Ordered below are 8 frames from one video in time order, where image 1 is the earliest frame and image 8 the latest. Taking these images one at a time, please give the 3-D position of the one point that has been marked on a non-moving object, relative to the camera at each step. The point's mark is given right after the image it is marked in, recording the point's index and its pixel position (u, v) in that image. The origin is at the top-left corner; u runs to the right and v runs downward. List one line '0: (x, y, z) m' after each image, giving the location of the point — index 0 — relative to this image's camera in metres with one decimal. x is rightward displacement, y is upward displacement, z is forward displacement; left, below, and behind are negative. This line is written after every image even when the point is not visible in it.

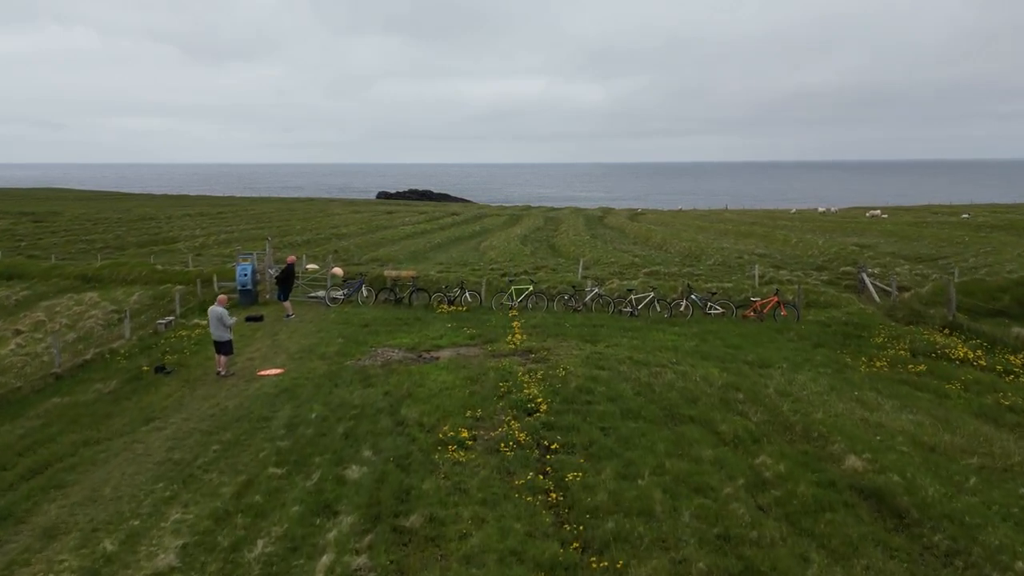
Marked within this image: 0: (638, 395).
0: (+2.1, -1.8, +19.6) m
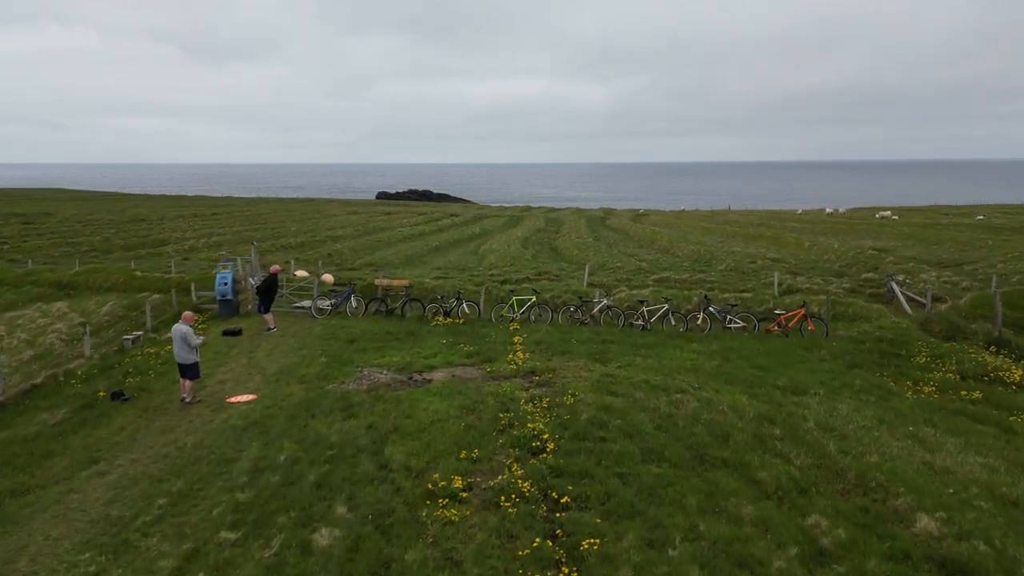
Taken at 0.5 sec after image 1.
0: (+2.2, -2.1, +17.0) m
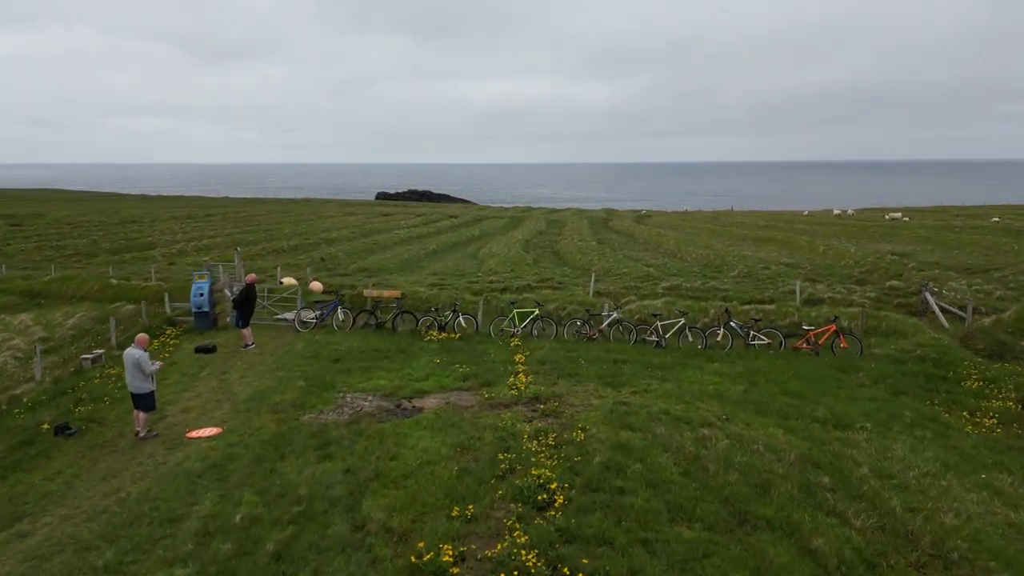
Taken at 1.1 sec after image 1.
0: (+2.2, -2.4, +14.5) m
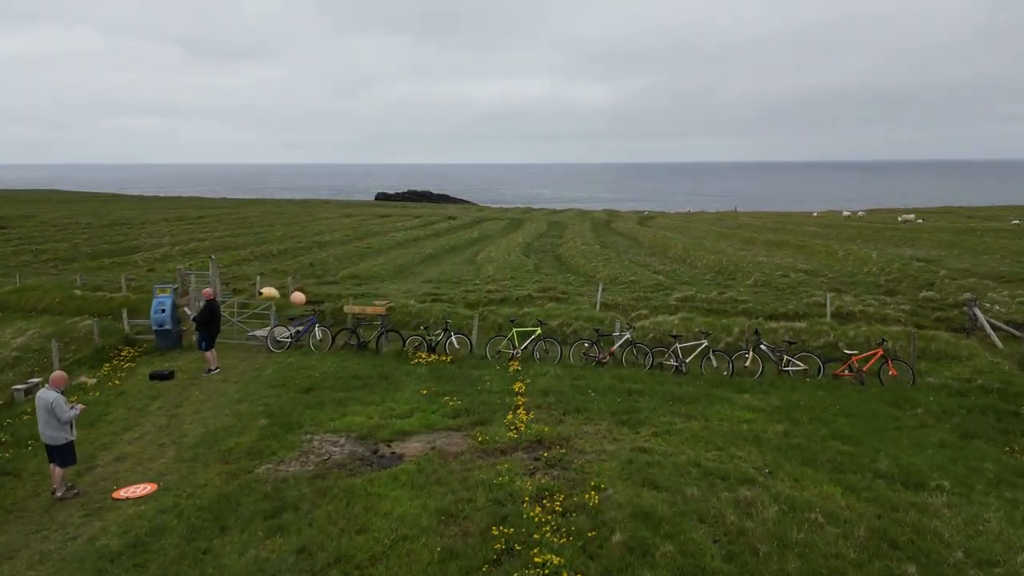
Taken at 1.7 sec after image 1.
0: (+2.1, -2.7, +11.4) m
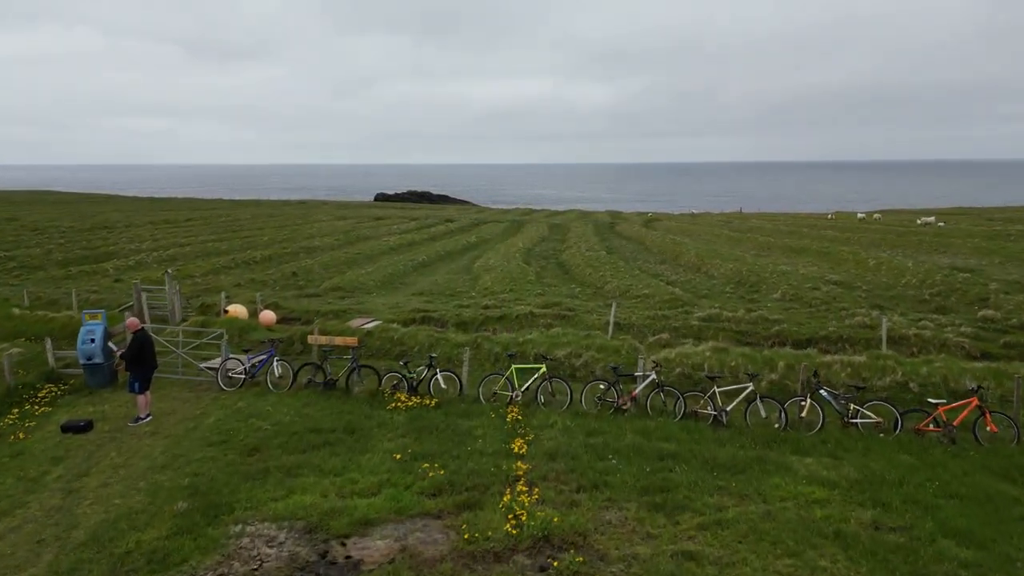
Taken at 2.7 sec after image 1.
0: (+2.1, -3.2, +7.0) m
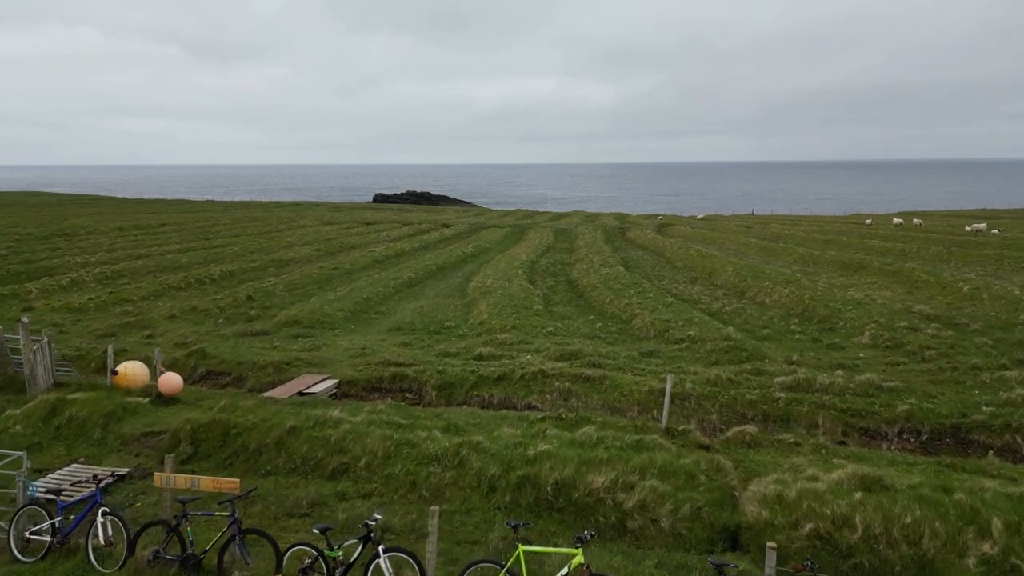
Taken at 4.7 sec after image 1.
0: (+2.2, -4.2, -2.1) m
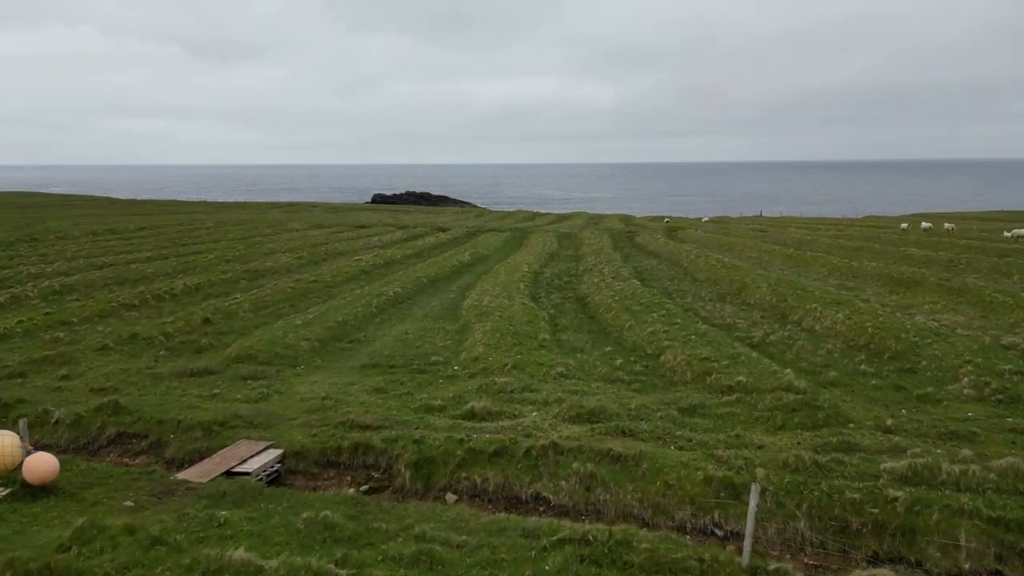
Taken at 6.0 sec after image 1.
0: (+2.2, -4.9, -8.3) m
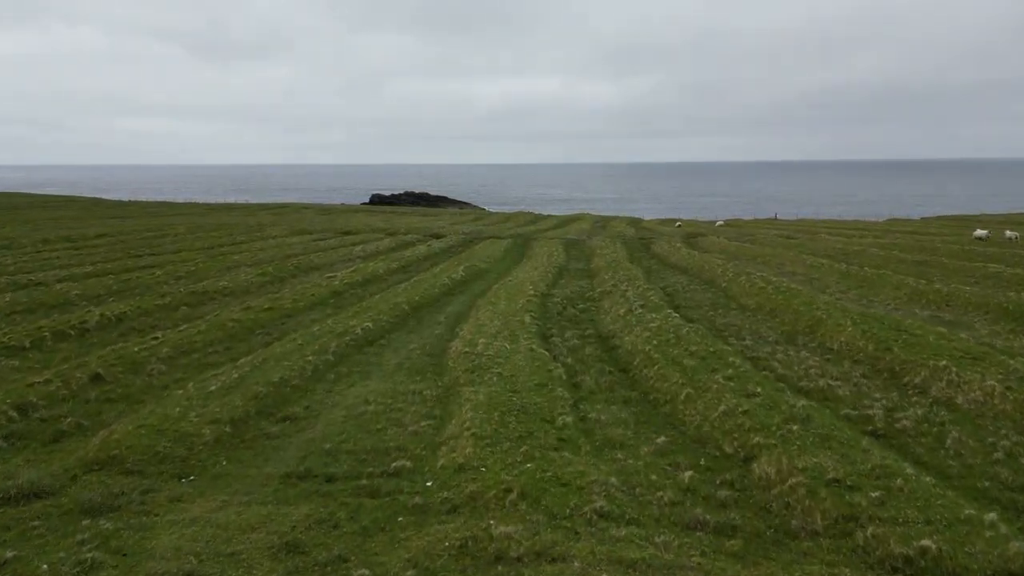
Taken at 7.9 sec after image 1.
0: (+2.3, -5.9, -18.3) m
